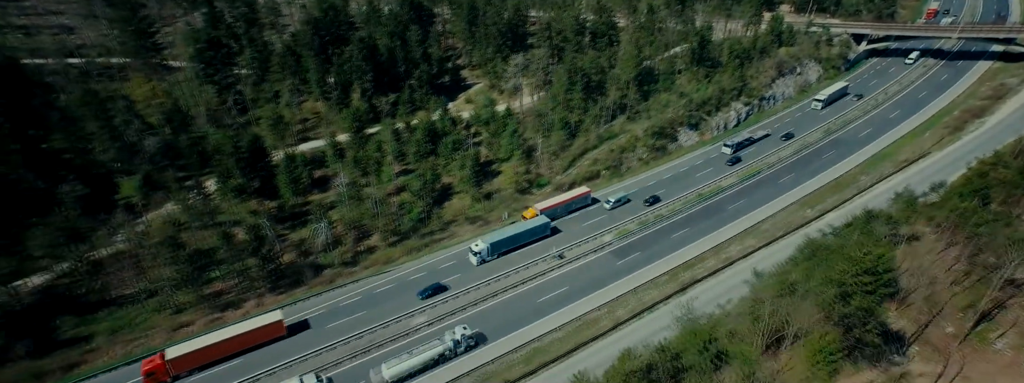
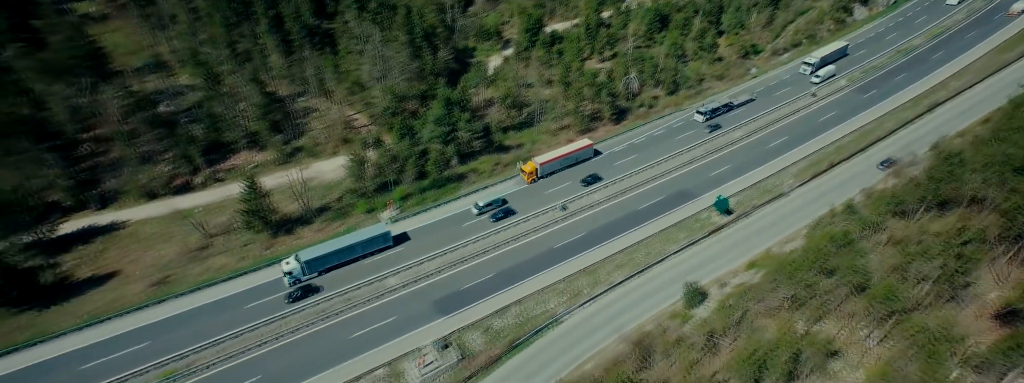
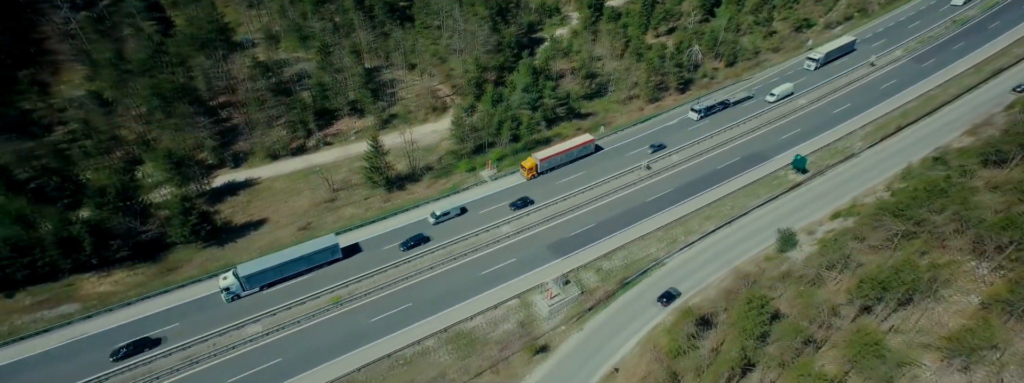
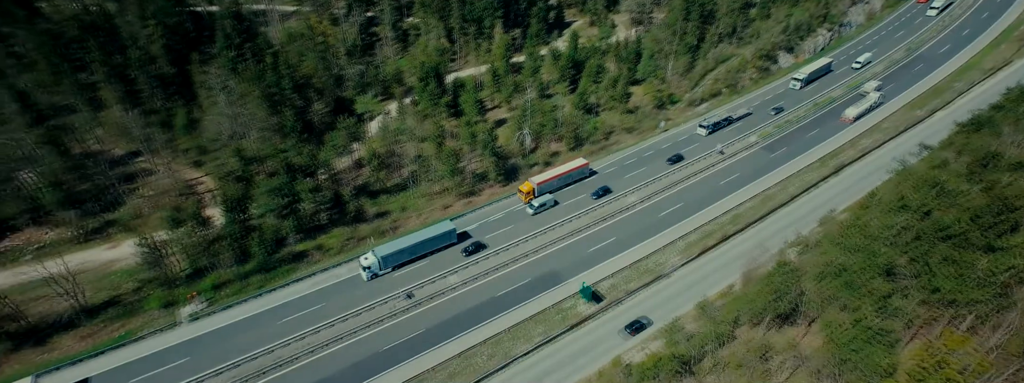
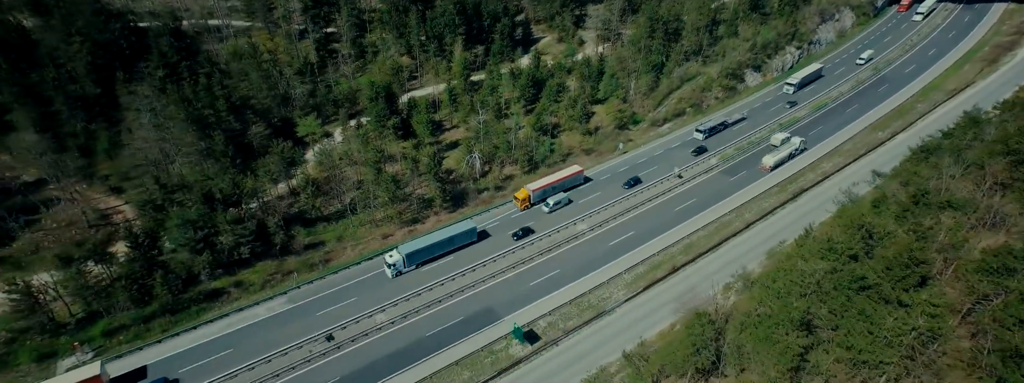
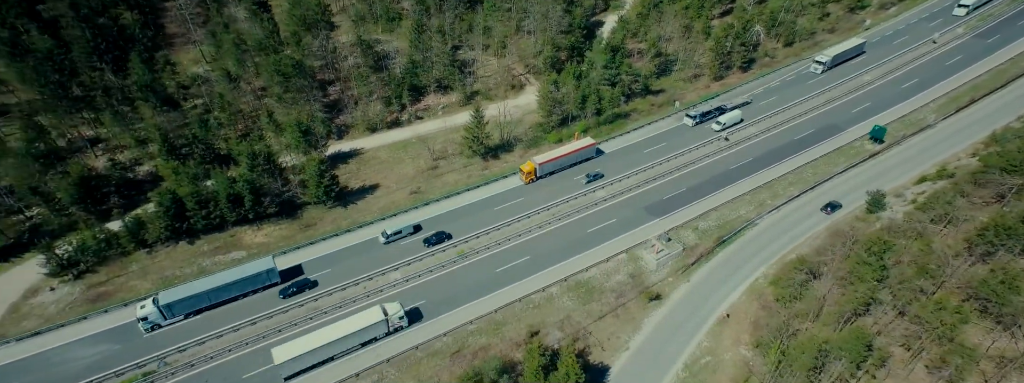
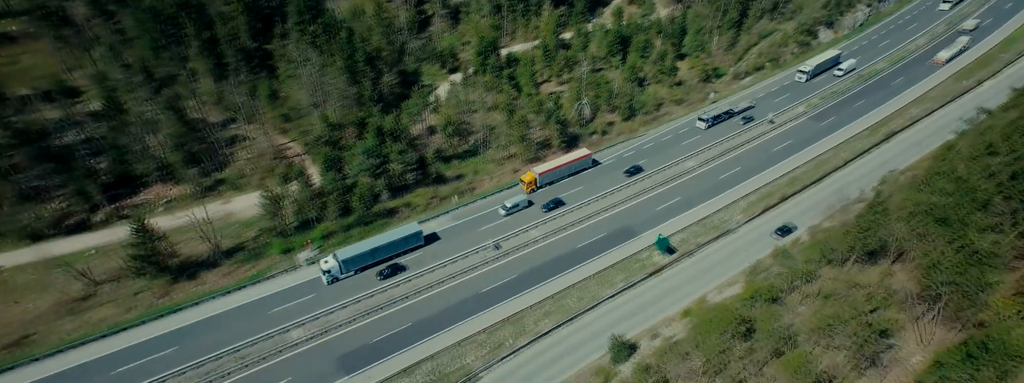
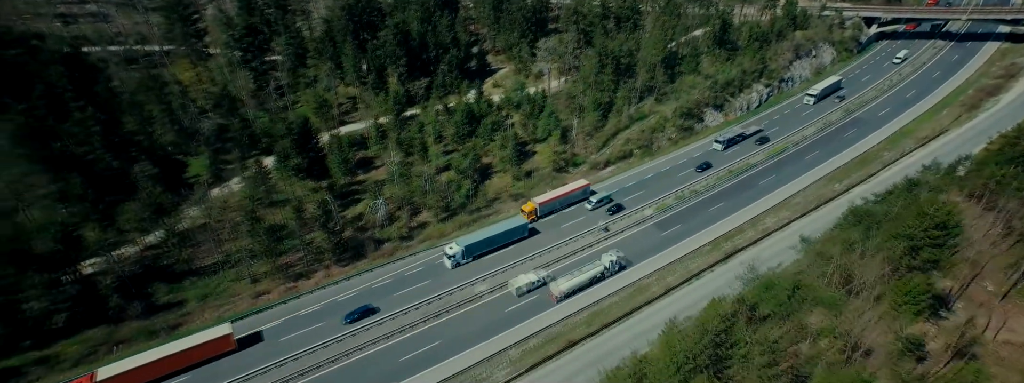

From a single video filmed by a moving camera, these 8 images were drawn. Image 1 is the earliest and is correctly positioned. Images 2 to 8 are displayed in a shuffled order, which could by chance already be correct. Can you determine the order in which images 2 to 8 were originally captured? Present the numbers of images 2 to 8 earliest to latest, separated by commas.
8, 5, 4, 7, 2, 3, 6
